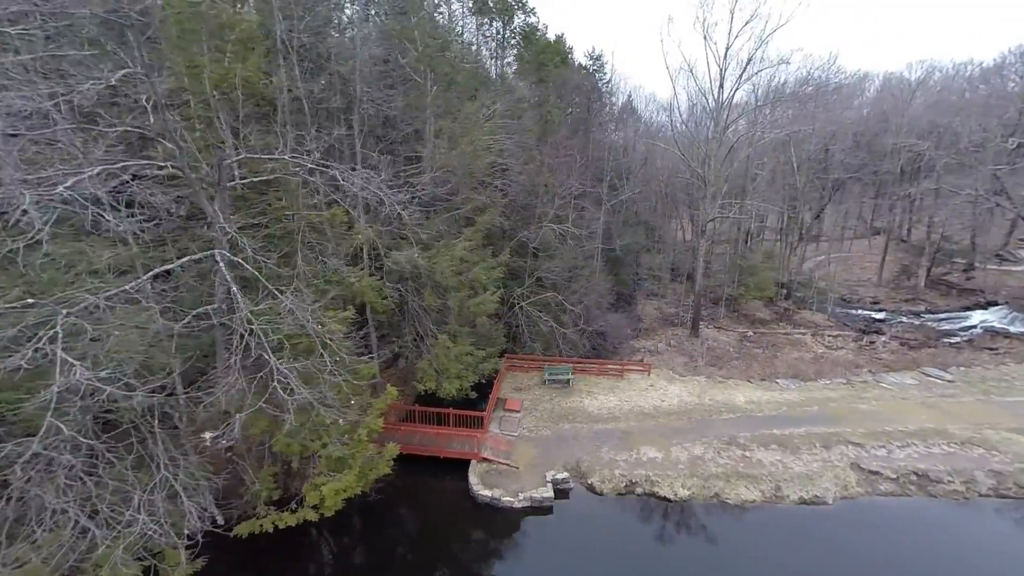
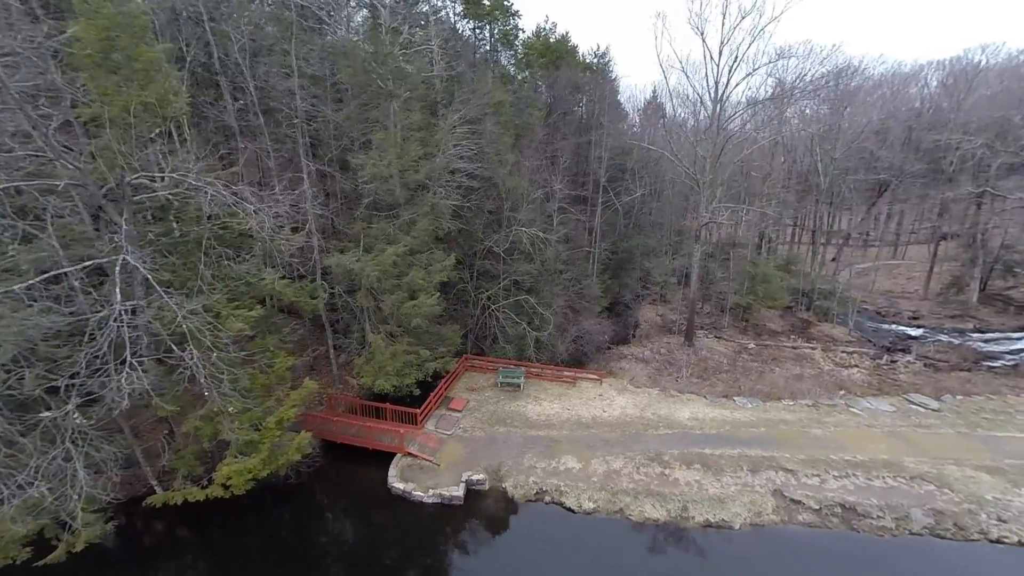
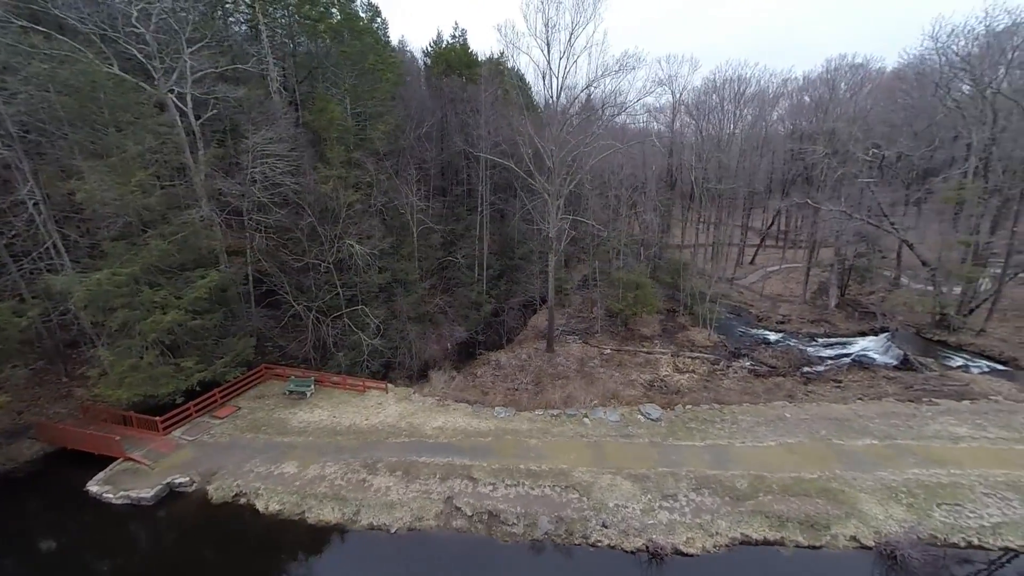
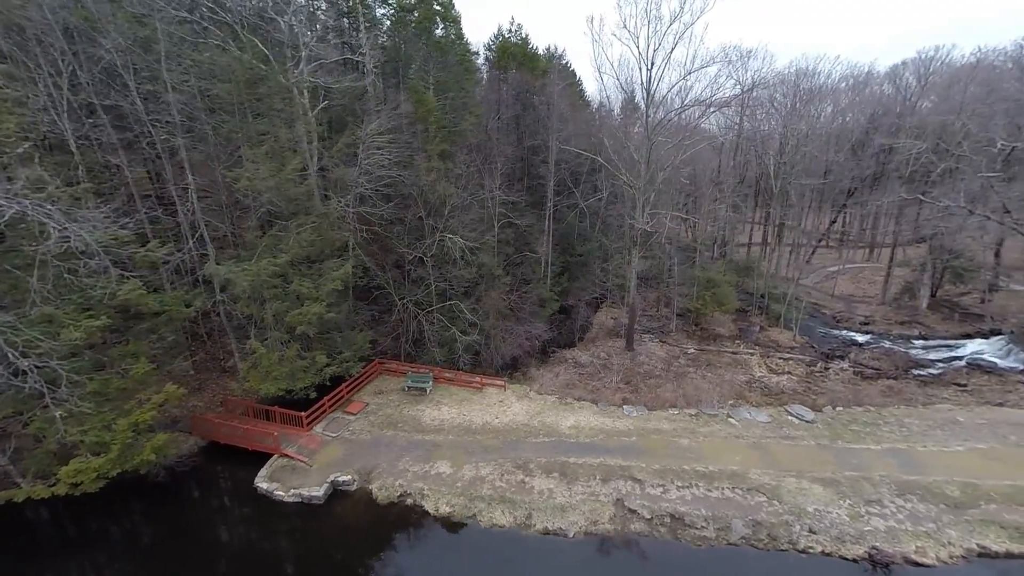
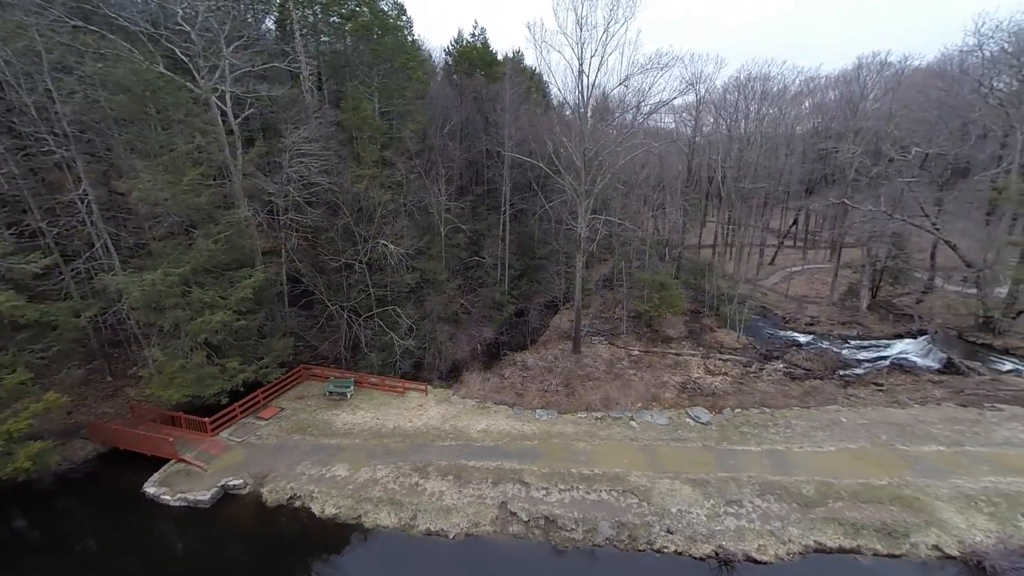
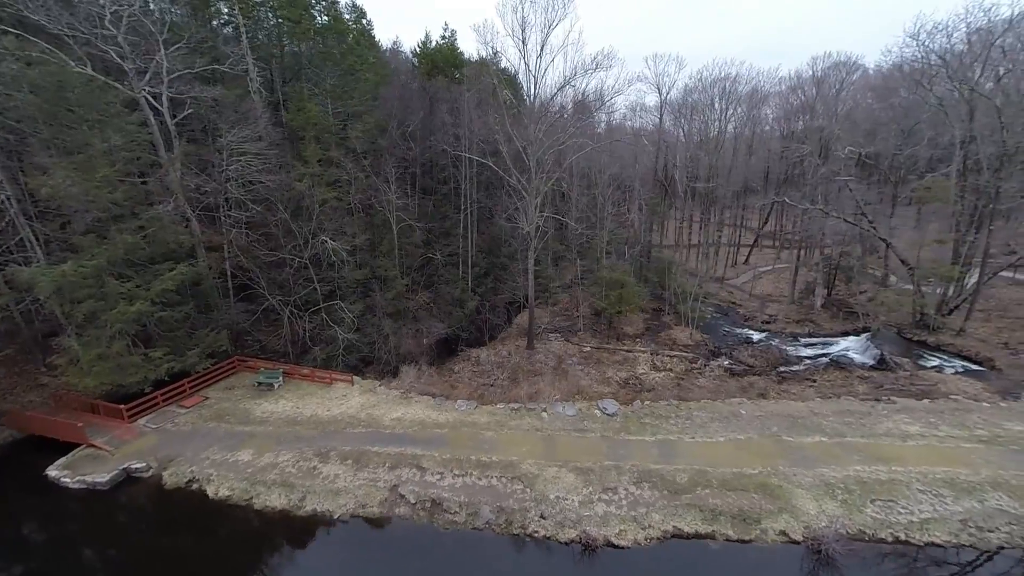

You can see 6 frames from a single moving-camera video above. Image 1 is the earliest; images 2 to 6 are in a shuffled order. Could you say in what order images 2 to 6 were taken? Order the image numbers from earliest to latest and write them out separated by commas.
2, 4, 5, 3, 6
